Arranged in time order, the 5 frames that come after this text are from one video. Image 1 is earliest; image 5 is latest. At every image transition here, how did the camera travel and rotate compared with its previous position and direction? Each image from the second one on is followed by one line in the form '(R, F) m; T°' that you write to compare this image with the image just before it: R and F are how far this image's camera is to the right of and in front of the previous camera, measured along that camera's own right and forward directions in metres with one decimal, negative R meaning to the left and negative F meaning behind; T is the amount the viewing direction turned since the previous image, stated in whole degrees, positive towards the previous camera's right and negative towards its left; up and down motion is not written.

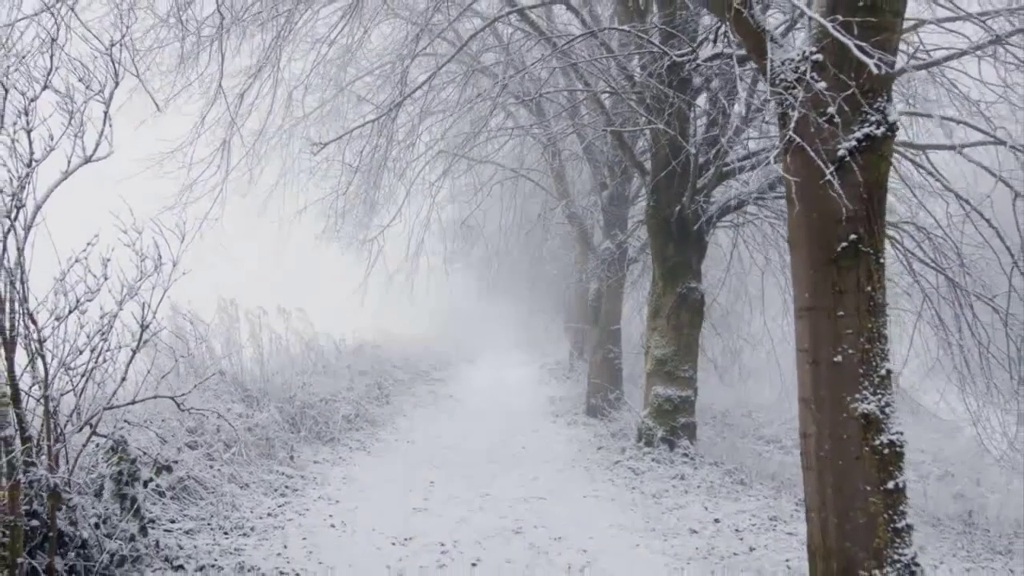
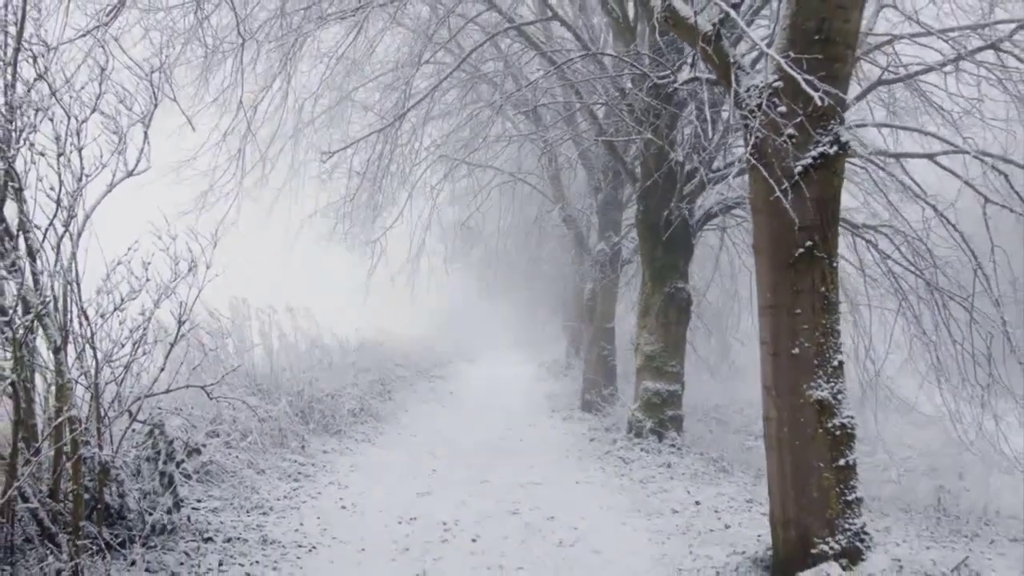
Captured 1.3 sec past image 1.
(0.0, -0.4) m; 0°
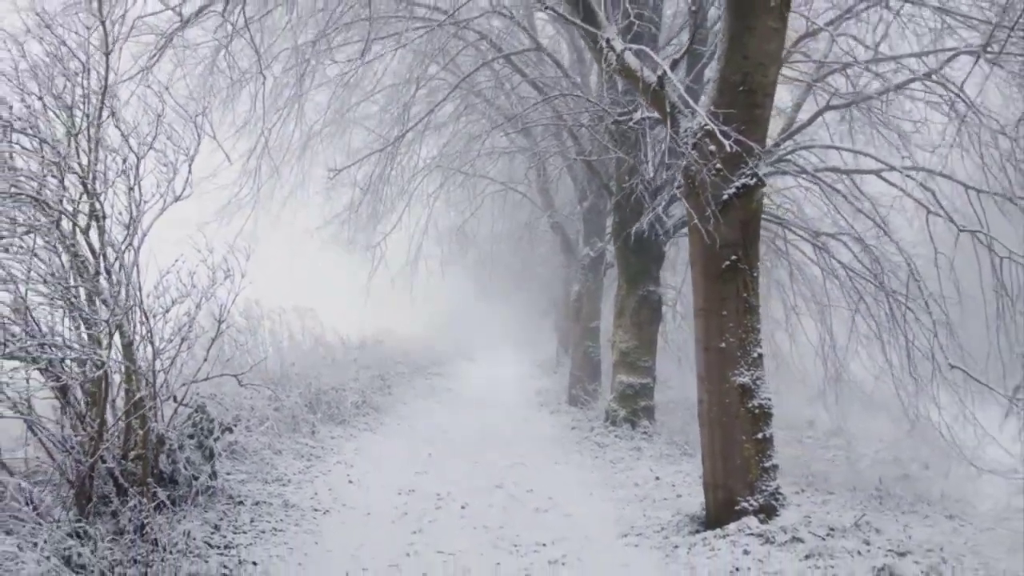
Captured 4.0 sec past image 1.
(+0.1, -0.9) m; 0°
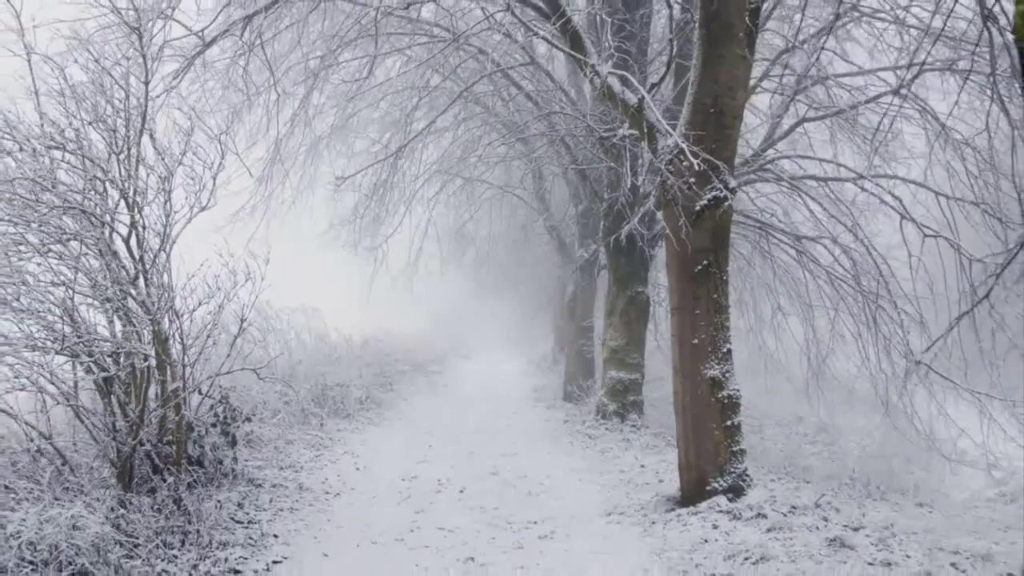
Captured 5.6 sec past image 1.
(0.0, -0.5) m; 0°
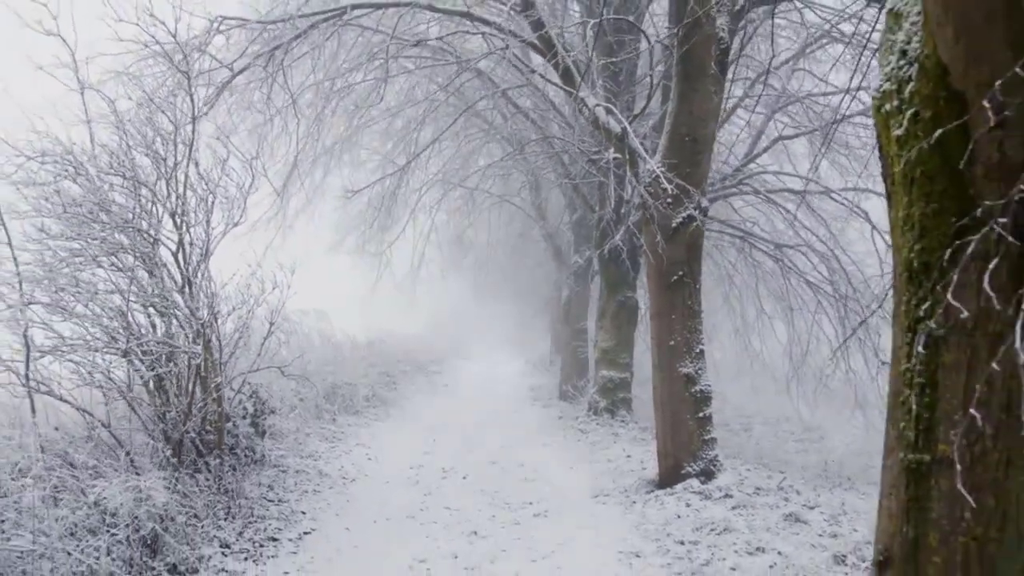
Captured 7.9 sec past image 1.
(0.0, -0.7) m; 0°
